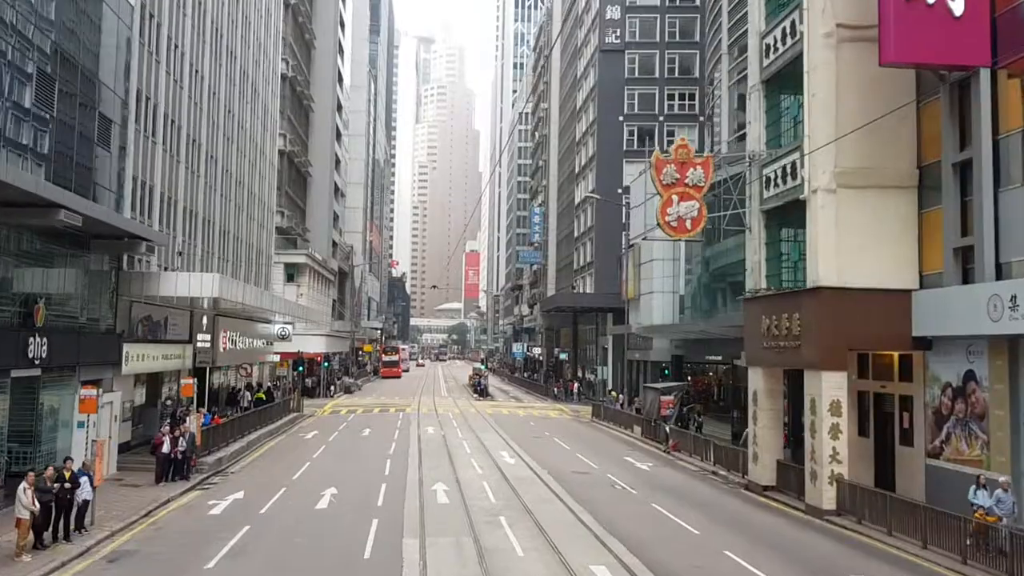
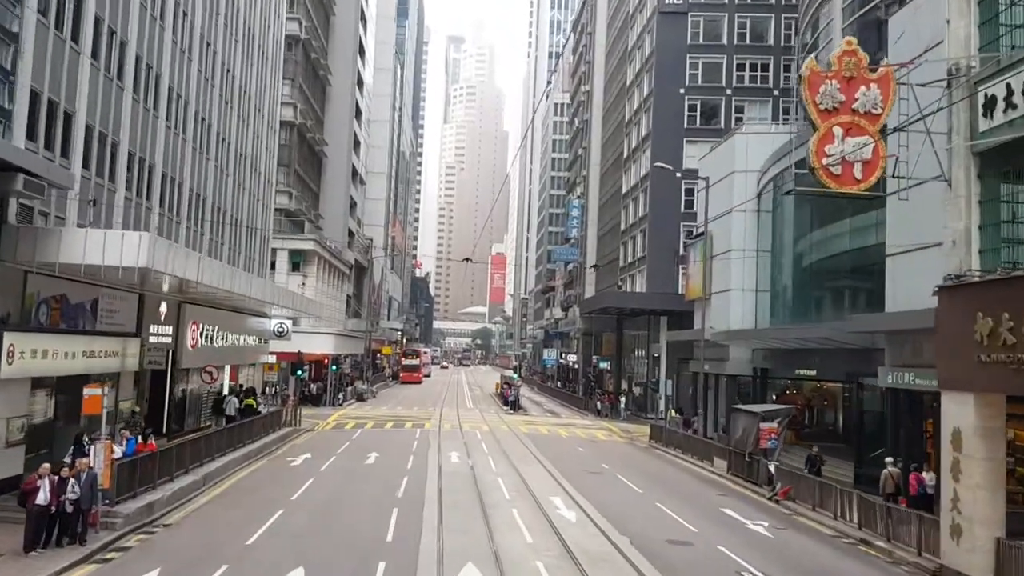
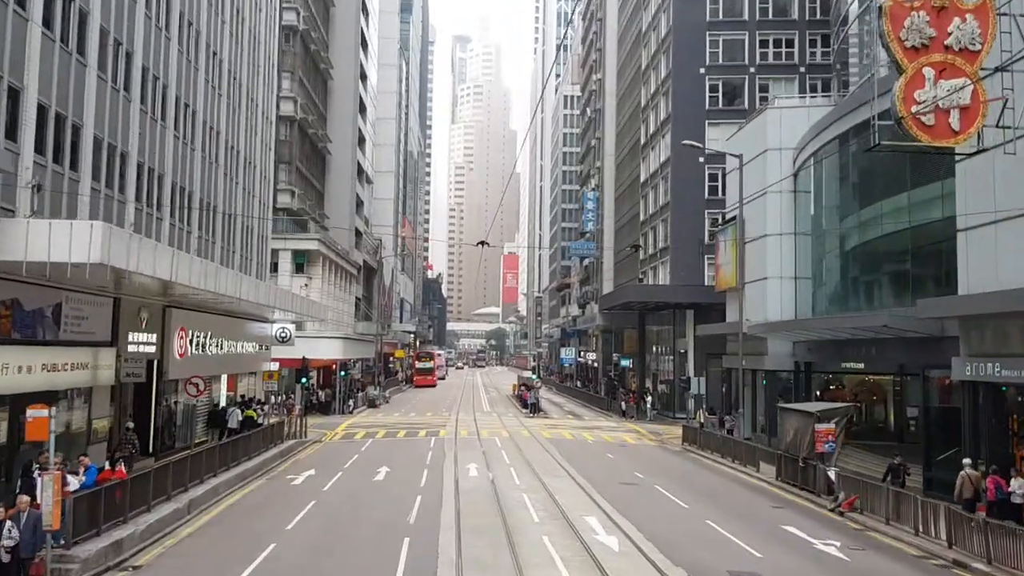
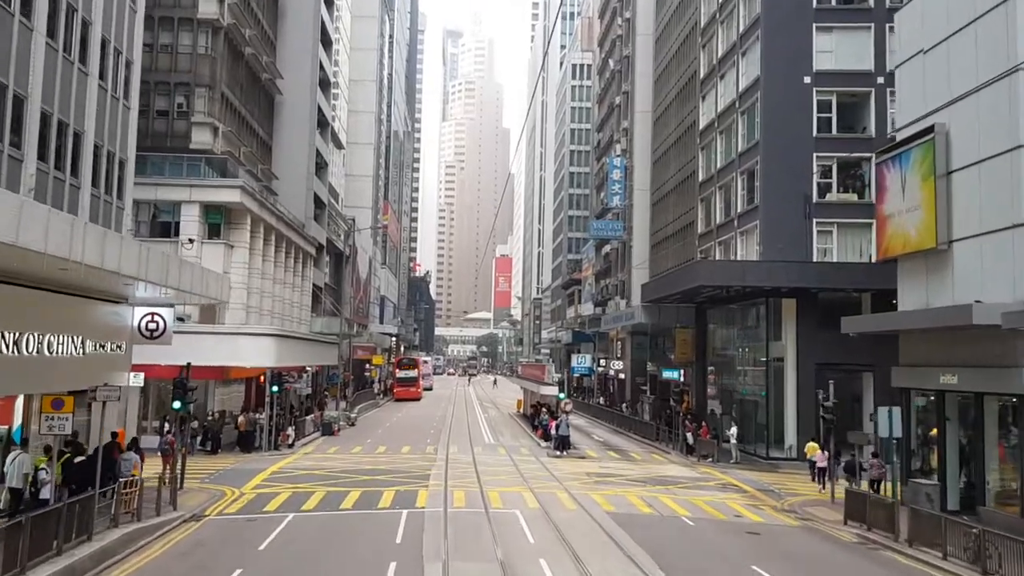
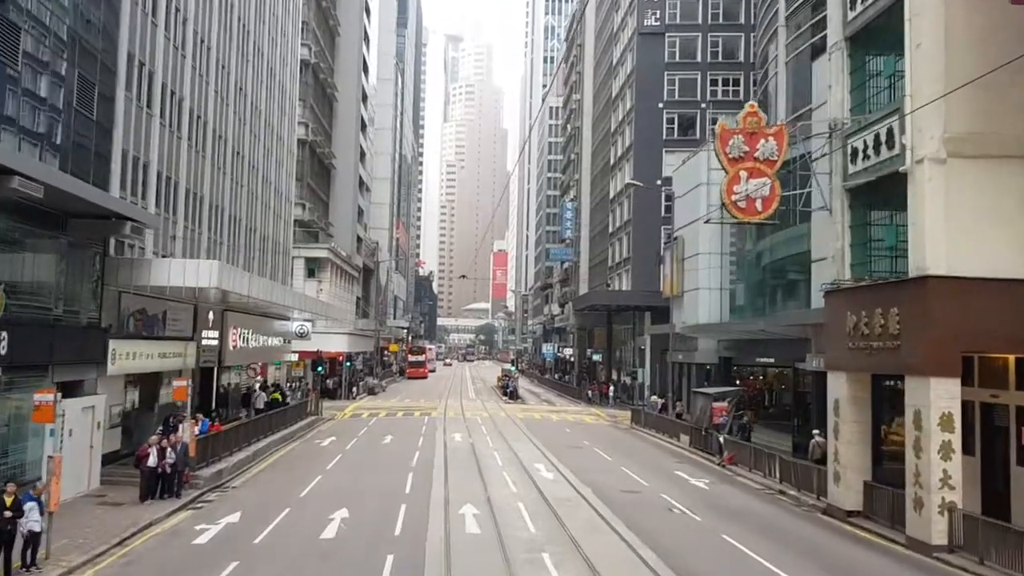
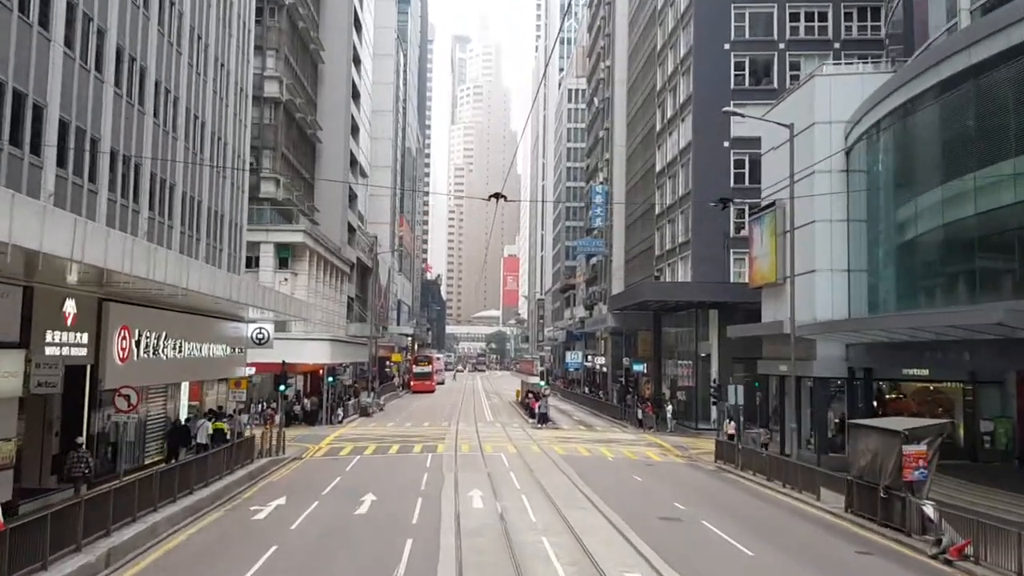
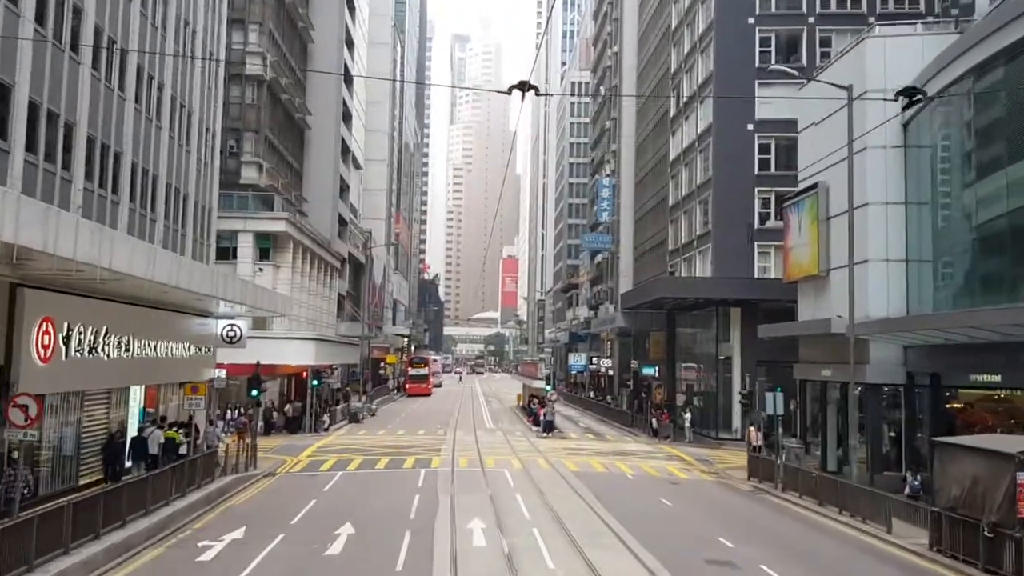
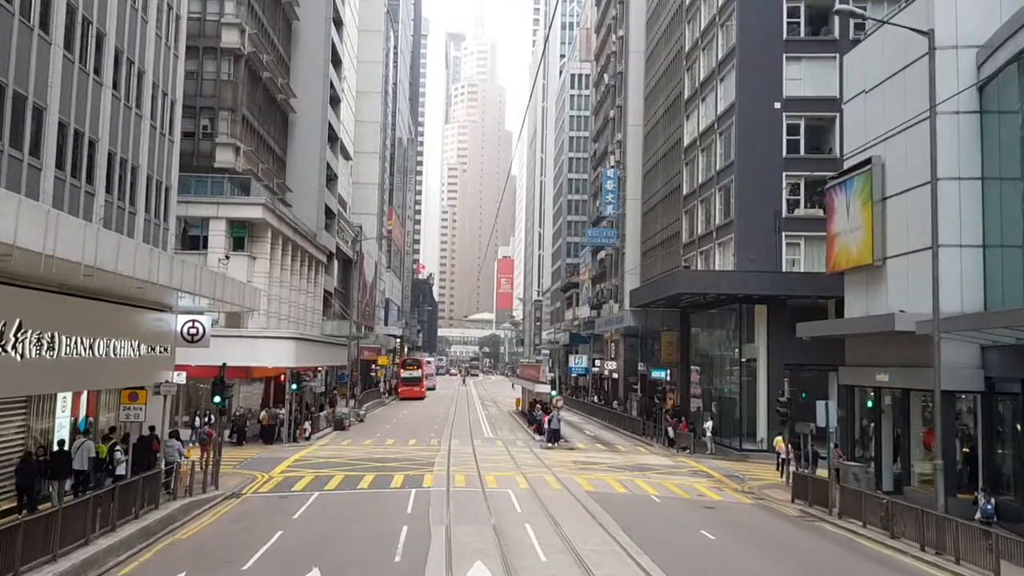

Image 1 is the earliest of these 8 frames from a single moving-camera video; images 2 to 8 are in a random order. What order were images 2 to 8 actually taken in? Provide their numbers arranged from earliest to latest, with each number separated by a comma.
5, 2, 3, 6, 7, 8, 4
